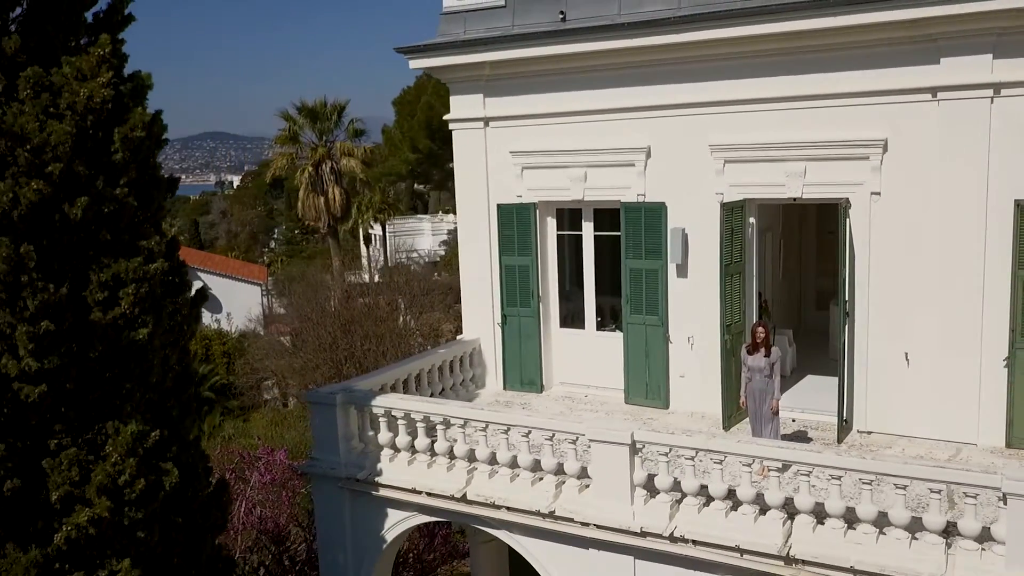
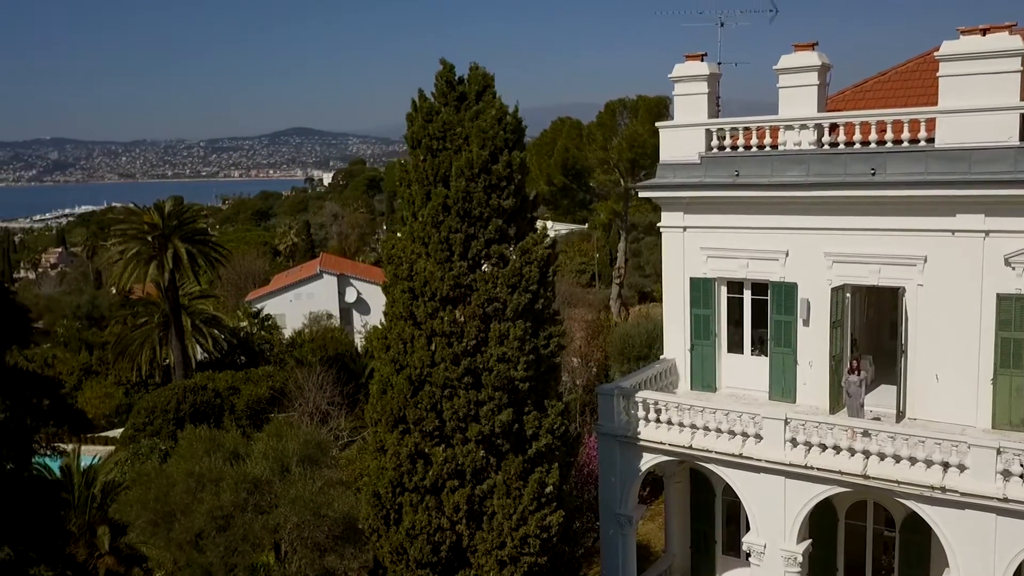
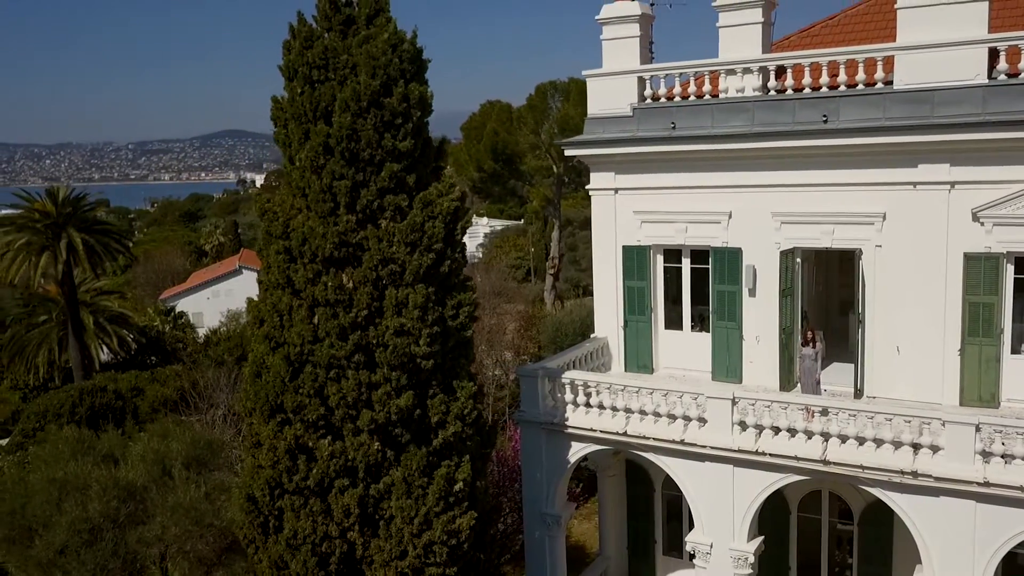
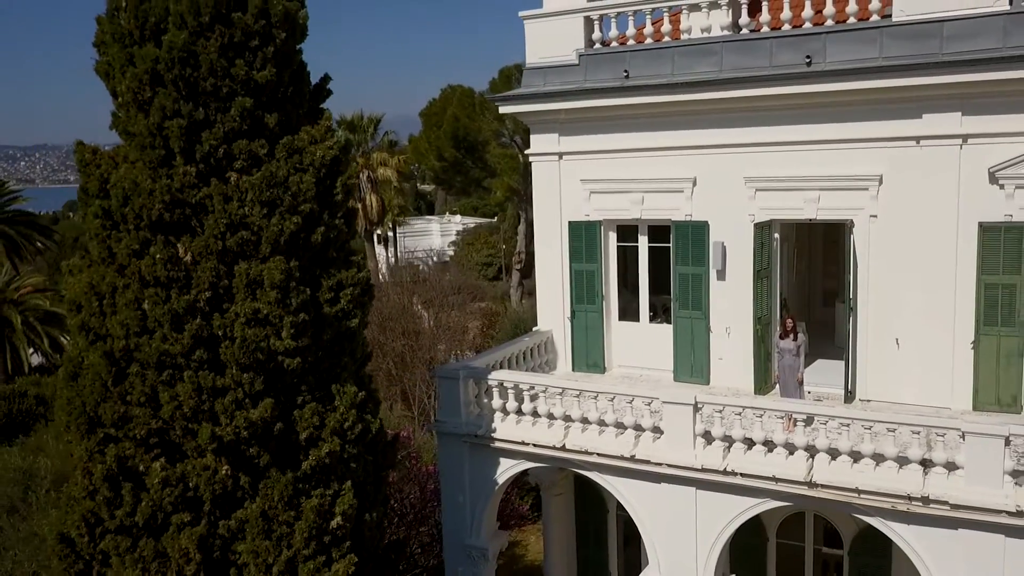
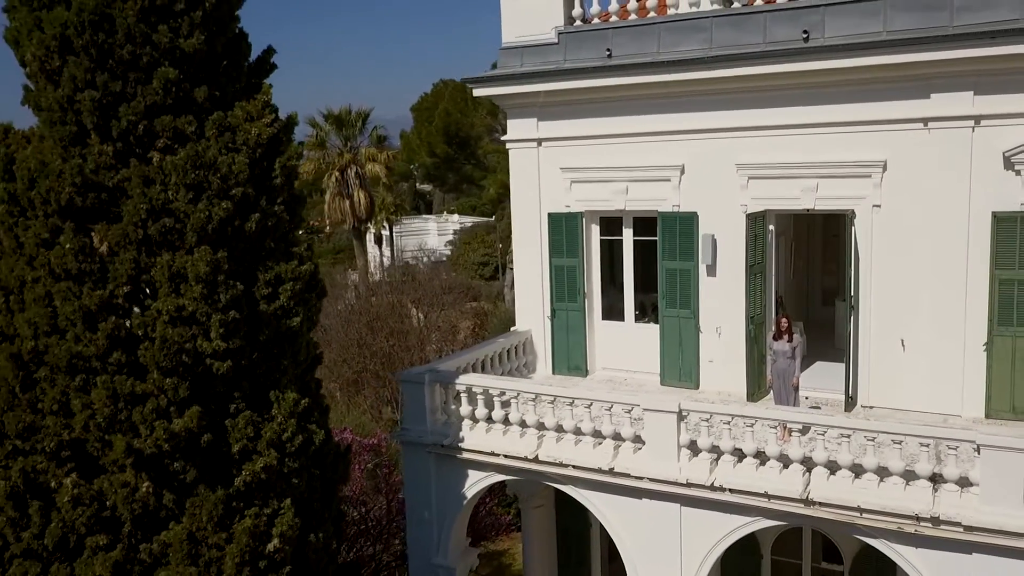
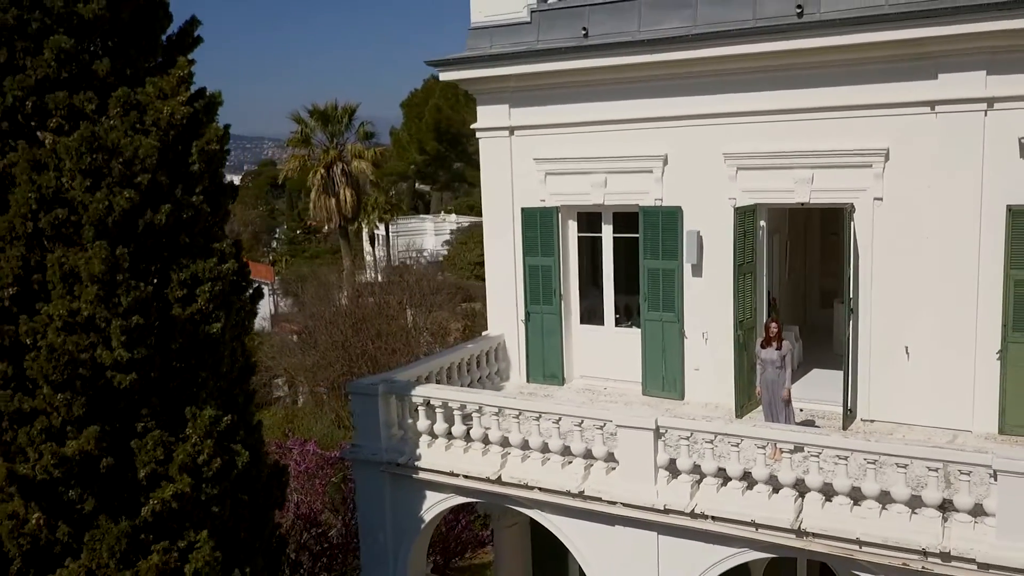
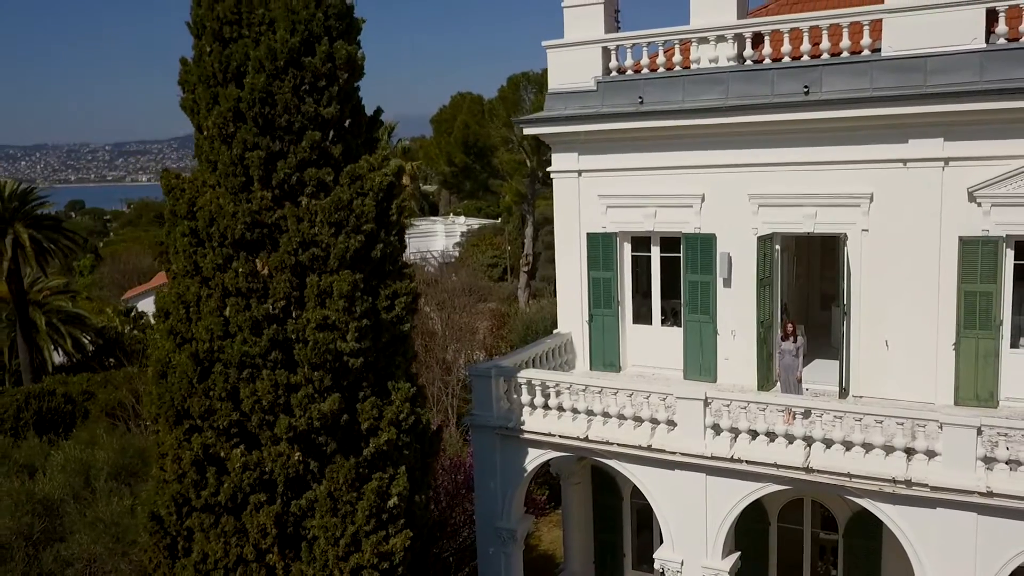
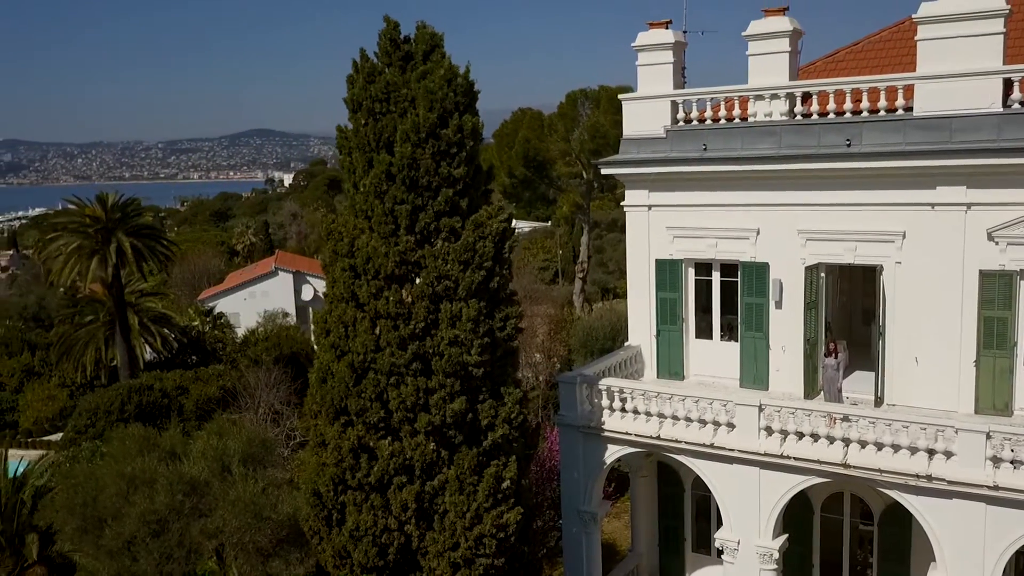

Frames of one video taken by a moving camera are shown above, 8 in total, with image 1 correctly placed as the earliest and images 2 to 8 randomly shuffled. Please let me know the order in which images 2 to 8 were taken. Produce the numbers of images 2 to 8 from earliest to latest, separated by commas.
6, 5, 4, 7, 3, 8, 2
